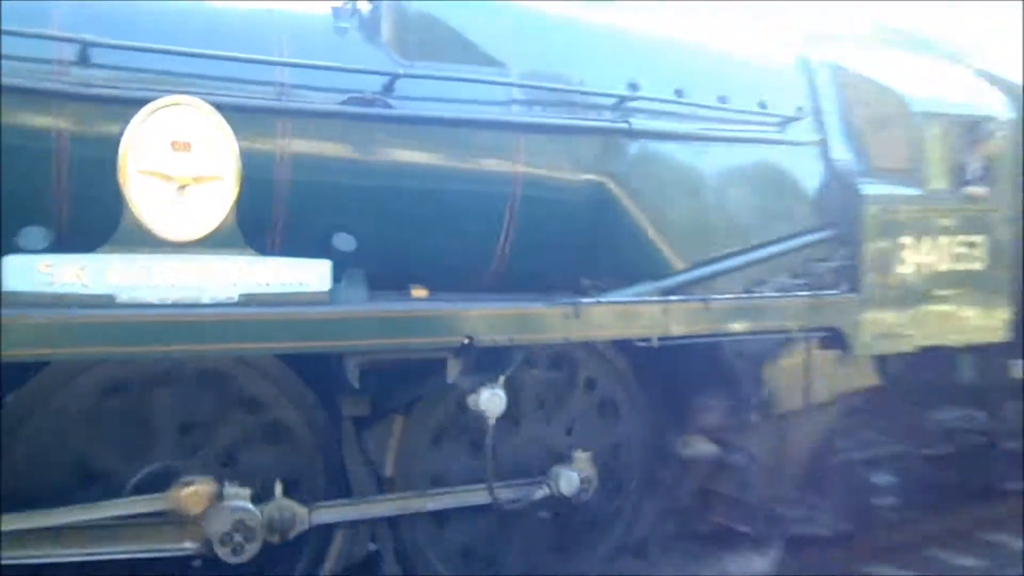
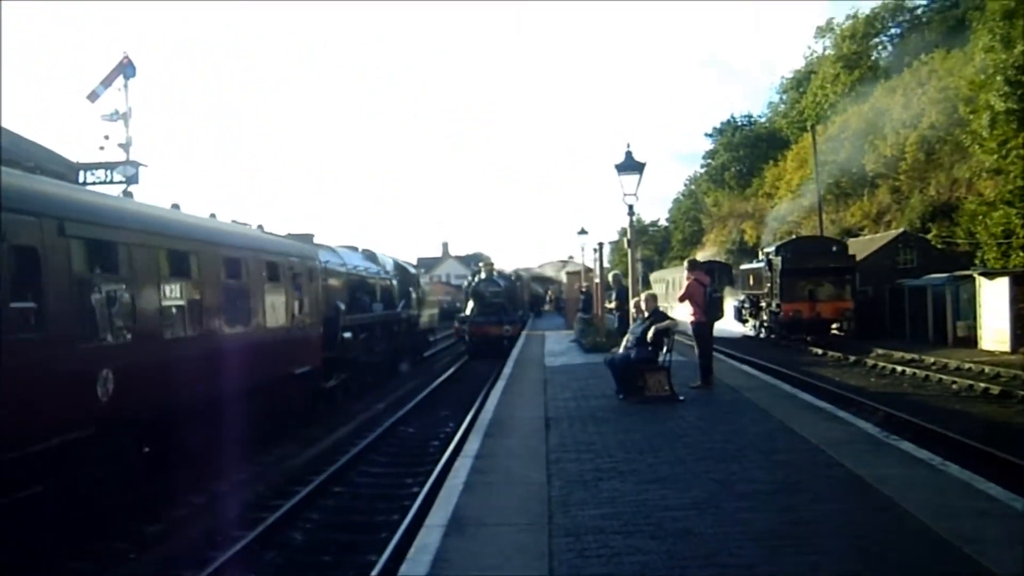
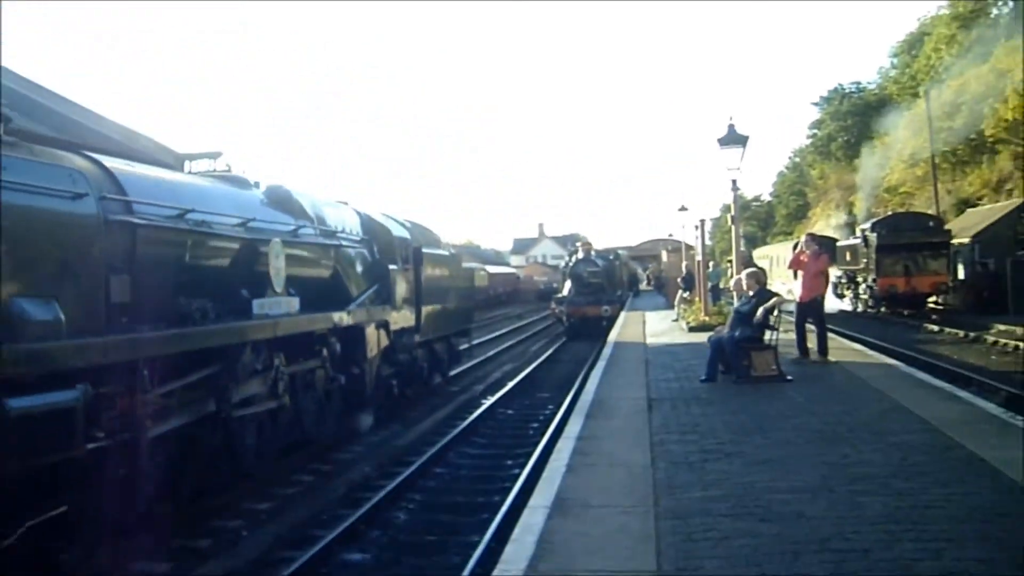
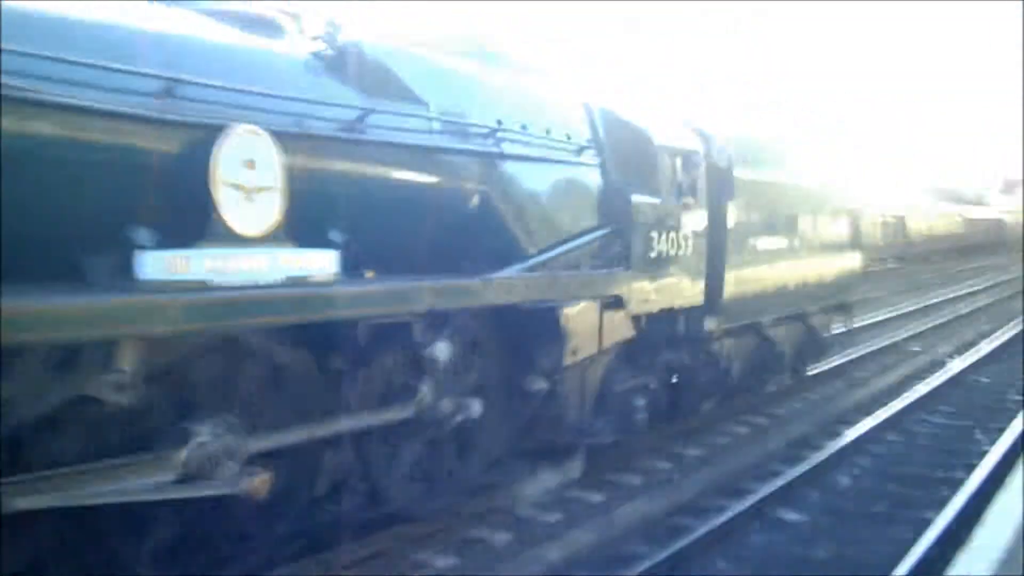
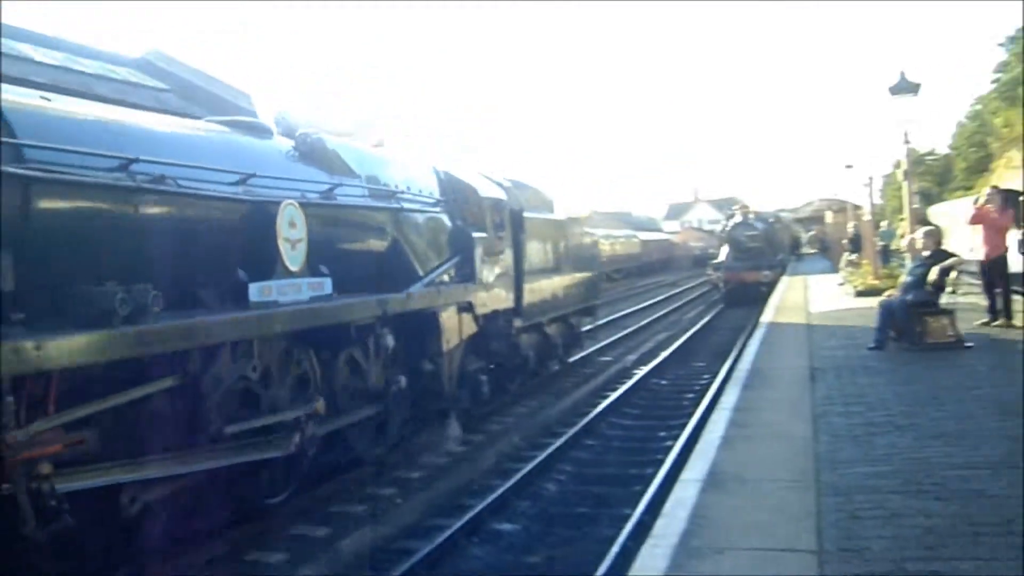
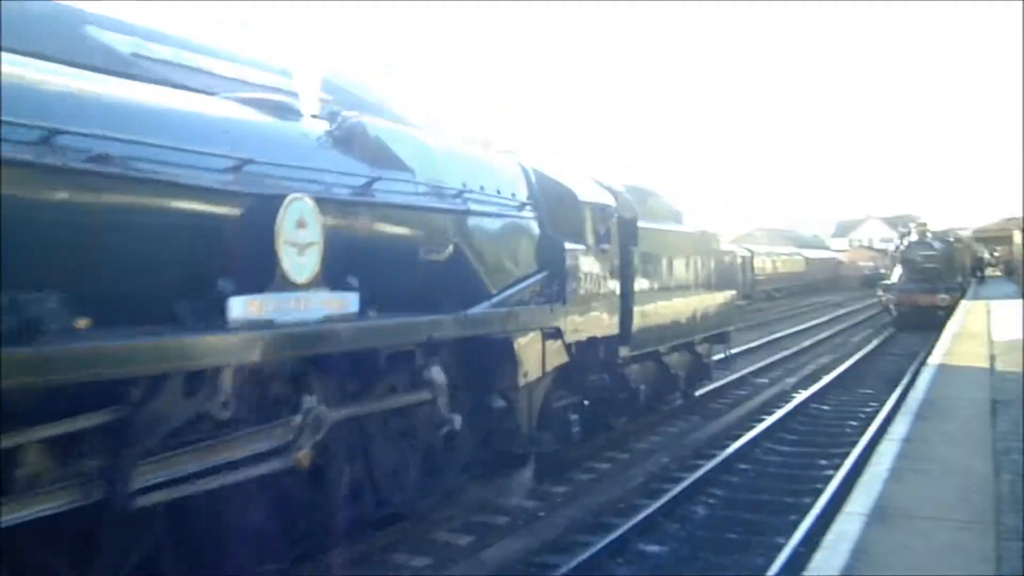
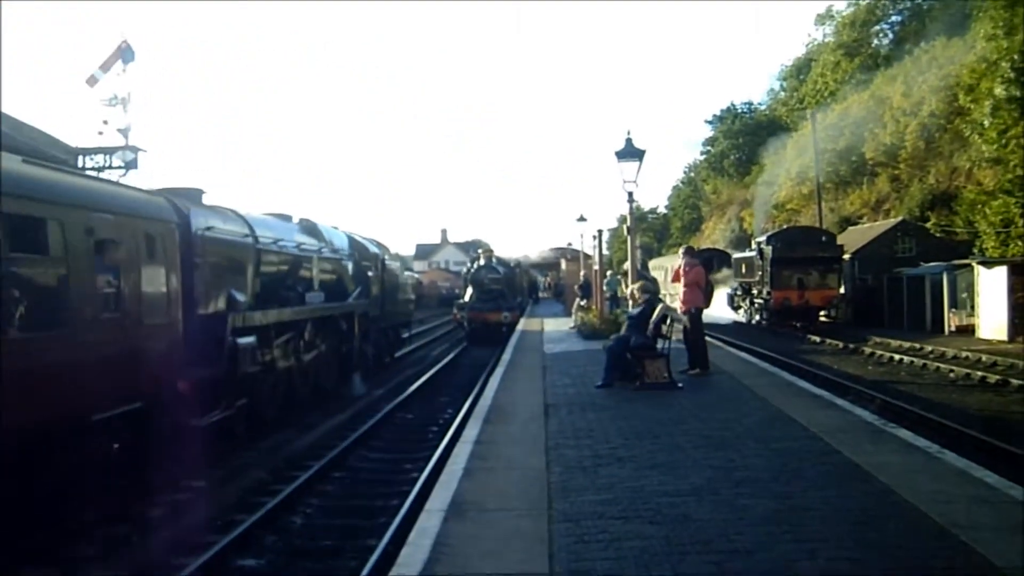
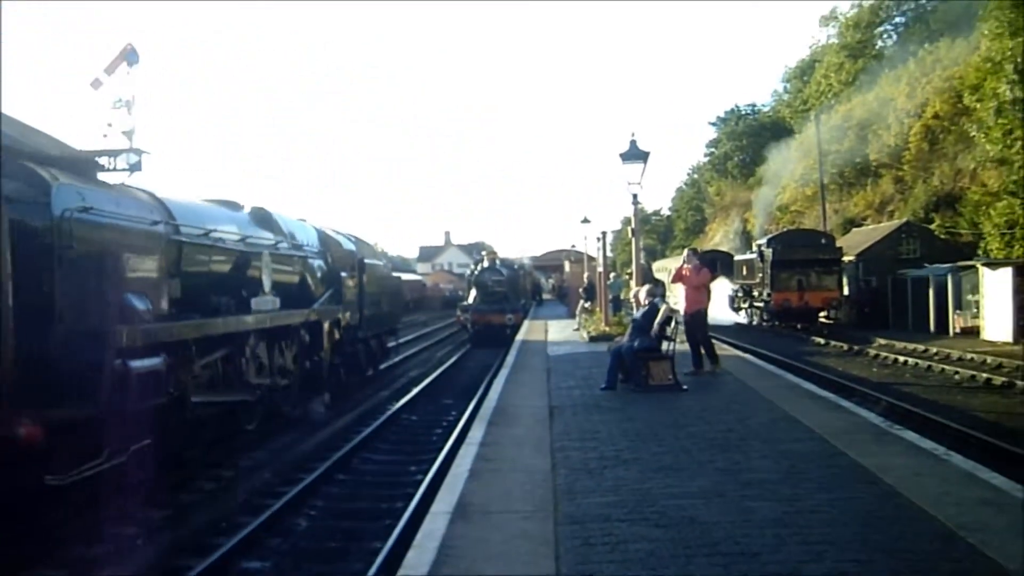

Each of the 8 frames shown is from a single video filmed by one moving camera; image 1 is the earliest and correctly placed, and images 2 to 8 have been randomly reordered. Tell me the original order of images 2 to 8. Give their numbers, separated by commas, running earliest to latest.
4, 6, 5, 3, 8, 7, 2
